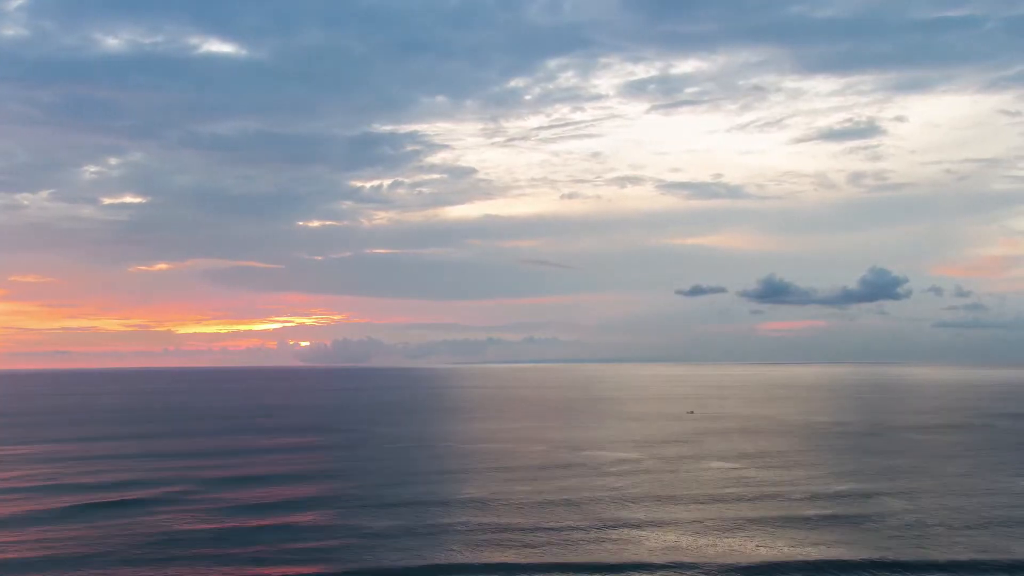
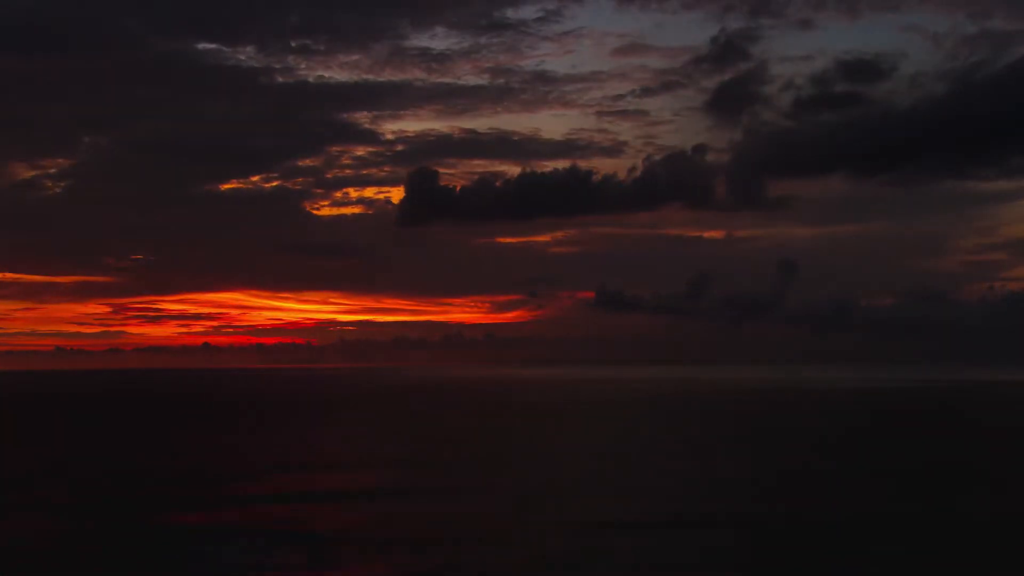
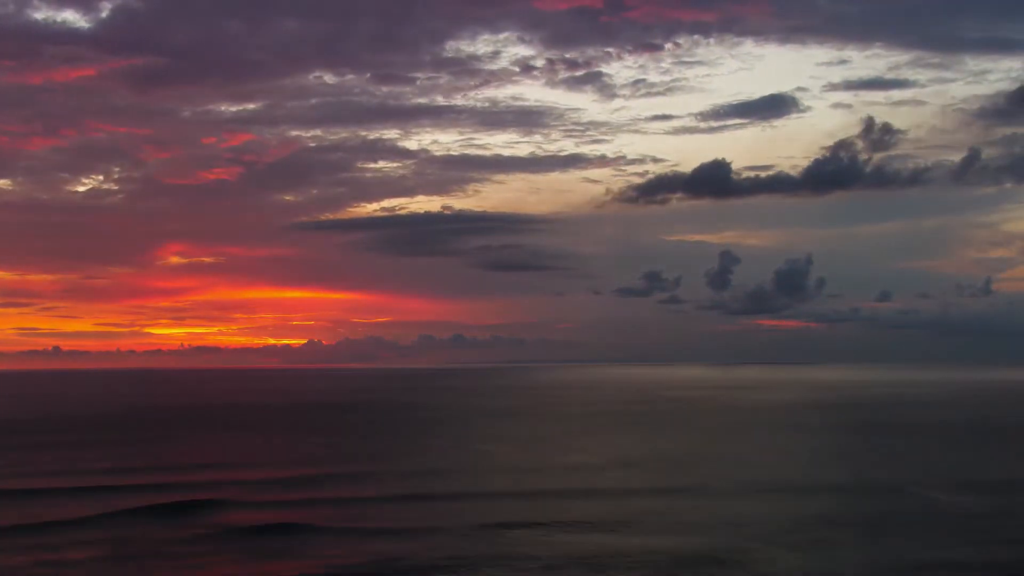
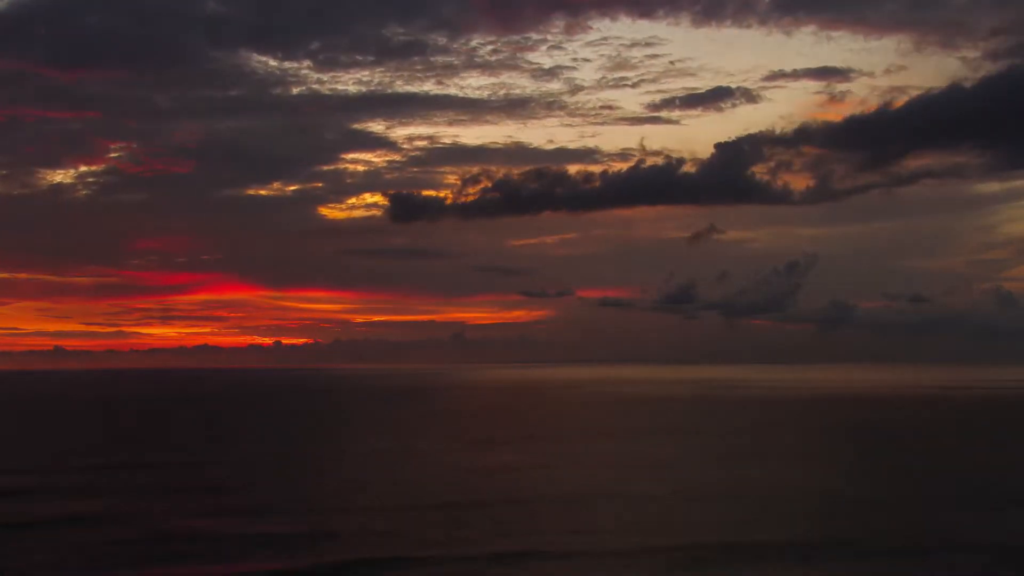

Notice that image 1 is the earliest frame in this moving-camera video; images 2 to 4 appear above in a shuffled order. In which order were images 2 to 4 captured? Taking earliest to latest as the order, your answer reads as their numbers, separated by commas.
3, 4, 2
